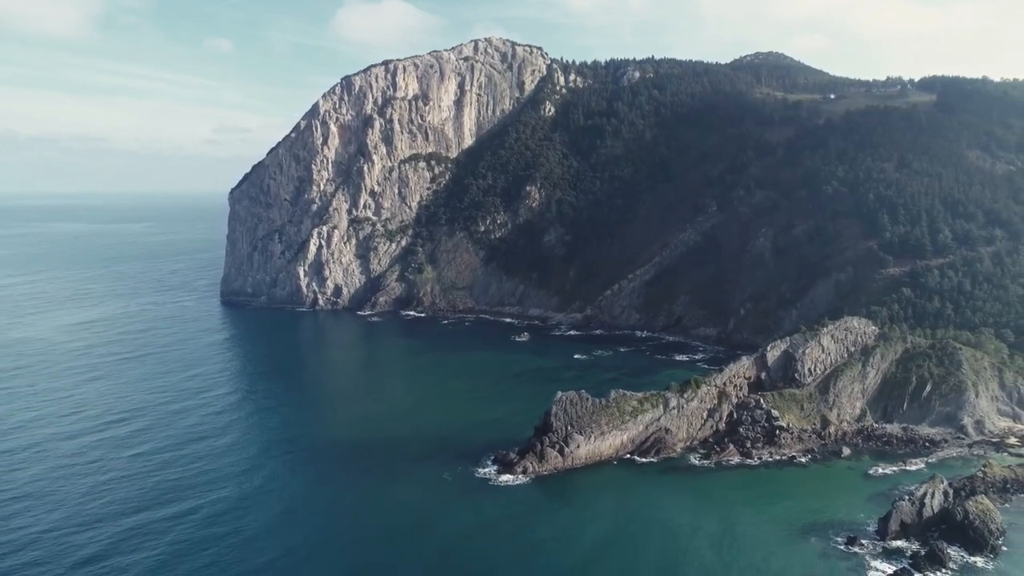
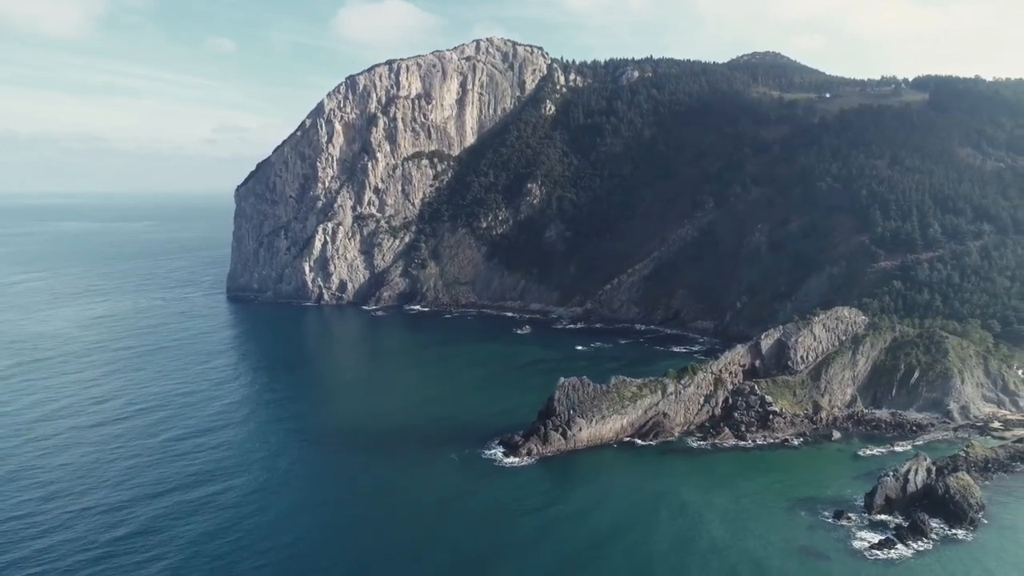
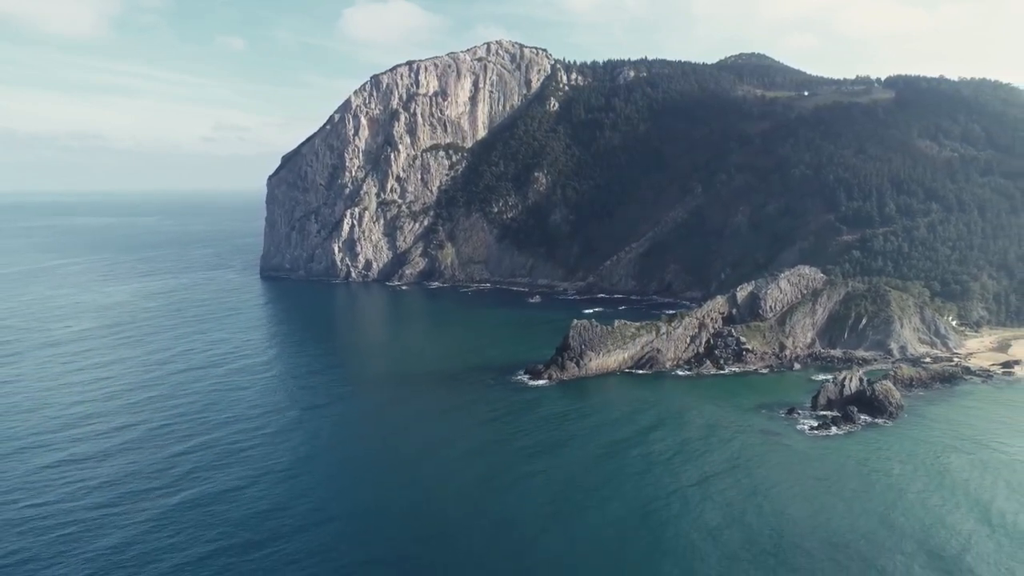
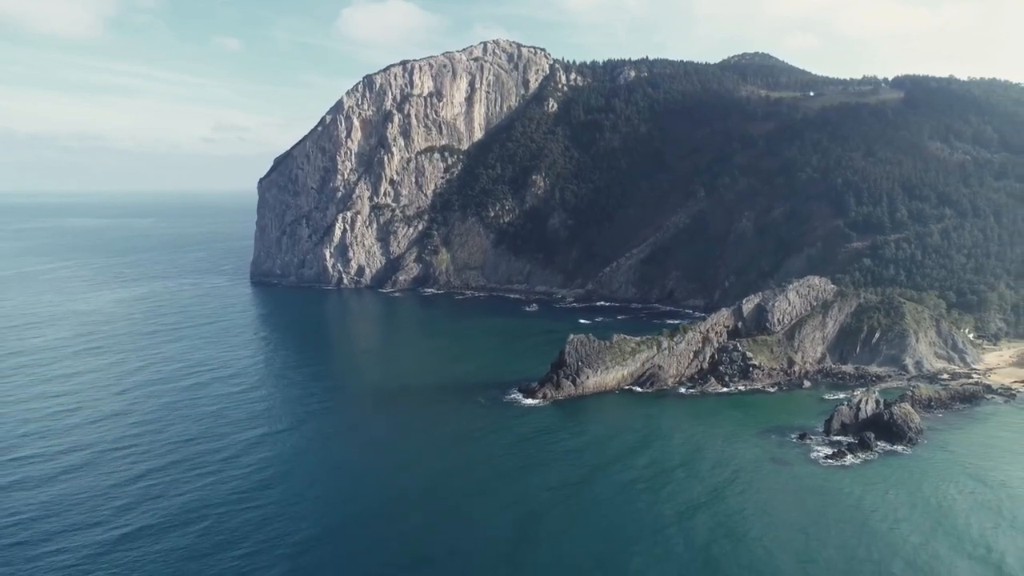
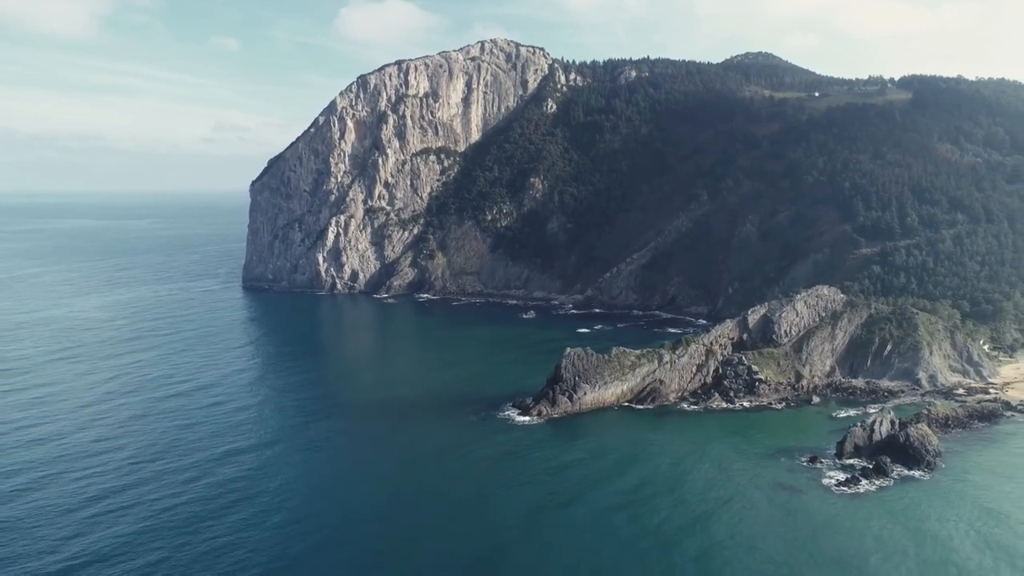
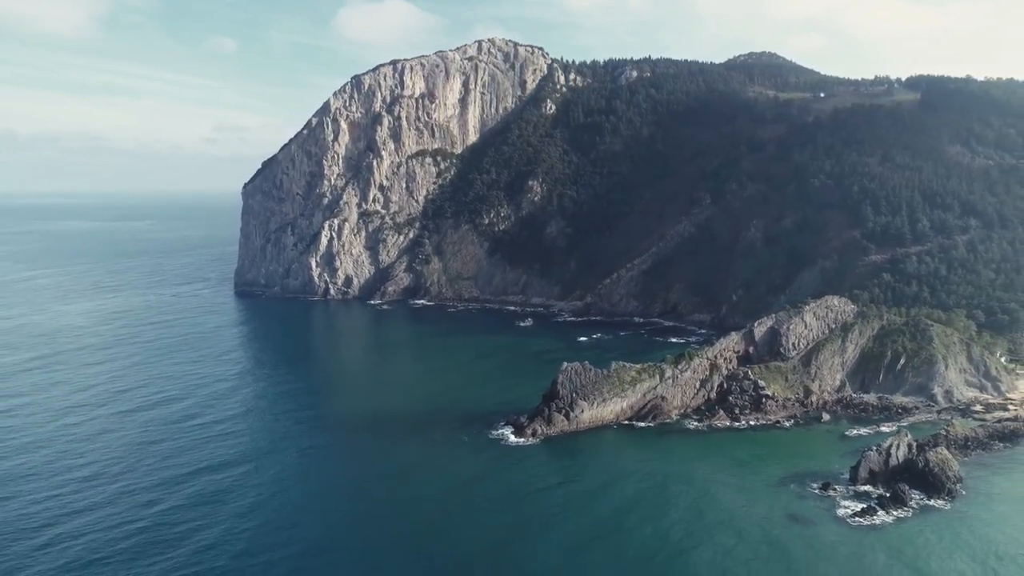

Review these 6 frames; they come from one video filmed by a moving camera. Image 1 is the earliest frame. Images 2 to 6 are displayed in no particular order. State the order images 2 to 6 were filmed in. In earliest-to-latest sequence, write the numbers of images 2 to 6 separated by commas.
2, 6, 5, 4, 3
